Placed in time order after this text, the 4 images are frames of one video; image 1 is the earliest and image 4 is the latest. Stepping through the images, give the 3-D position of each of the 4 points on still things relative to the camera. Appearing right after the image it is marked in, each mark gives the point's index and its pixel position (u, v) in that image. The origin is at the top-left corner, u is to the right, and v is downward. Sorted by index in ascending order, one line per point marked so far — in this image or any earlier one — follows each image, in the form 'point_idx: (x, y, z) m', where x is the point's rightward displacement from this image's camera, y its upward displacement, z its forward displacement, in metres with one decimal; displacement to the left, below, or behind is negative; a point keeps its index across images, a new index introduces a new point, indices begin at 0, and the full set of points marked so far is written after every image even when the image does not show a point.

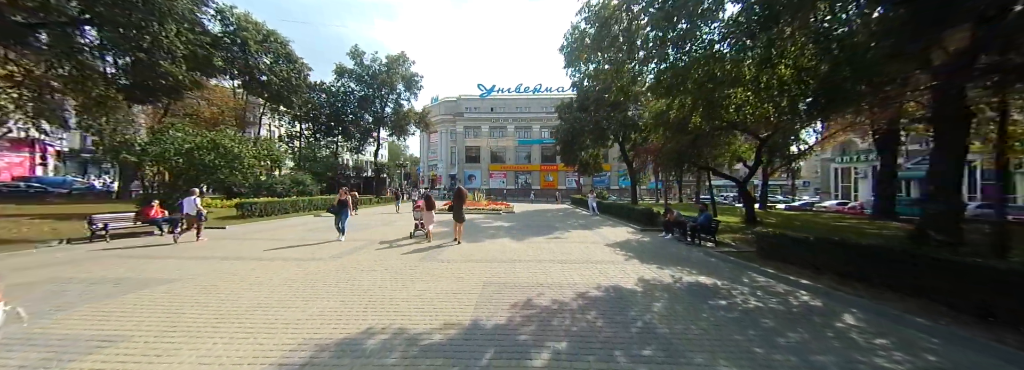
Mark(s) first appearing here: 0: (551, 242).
0: (+1.3, -2.0, +10.4) m
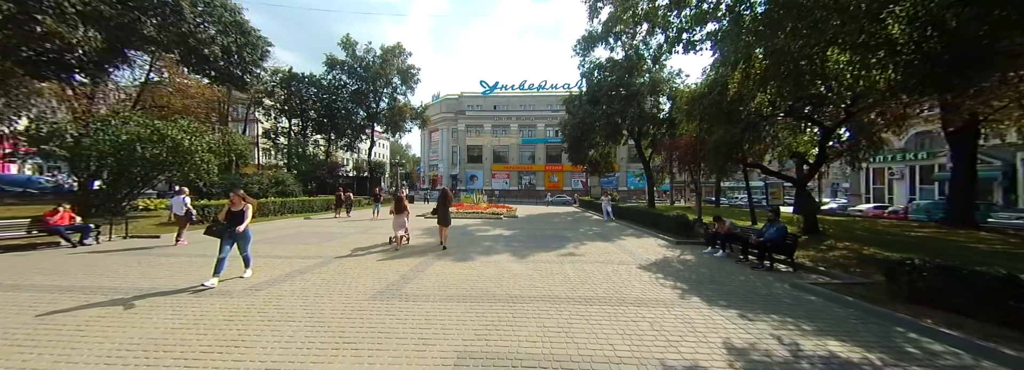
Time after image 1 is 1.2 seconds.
0: (+1.3, -2.0, +7.8) m
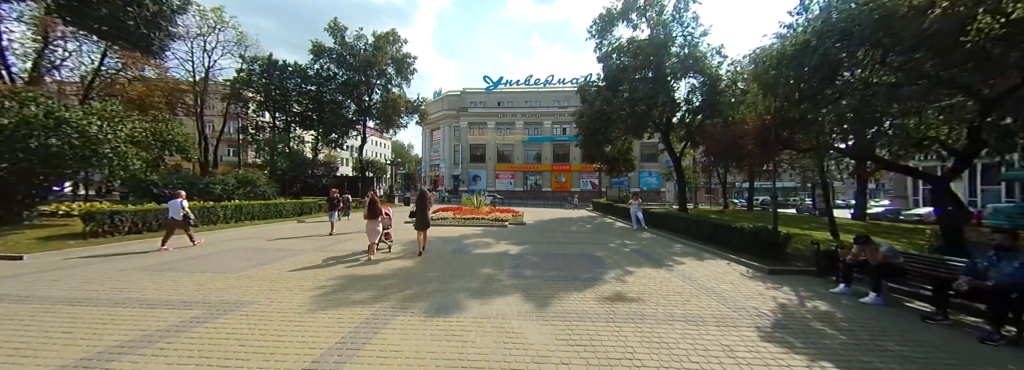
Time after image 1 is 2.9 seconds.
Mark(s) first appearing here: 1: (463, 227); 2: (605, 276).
0: (+1.5, -2.0, +4.5) m
1: (-2.3, -2.0, +14.0) m
2: (+2.0, -2.0, +6.5) m
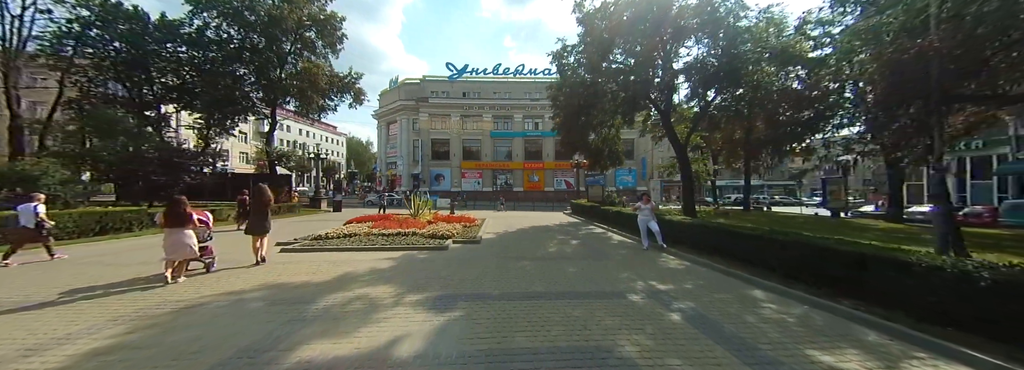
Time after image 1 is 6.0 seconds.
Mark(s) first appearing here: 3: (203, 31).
0: (+0.7, -1.8, -0.9) m
1: (-4.0, -1.9, +8.2) m
2: (+1.0, -1.8, +1.2) m
3: (-20.8, +10.4, +20.2) m
